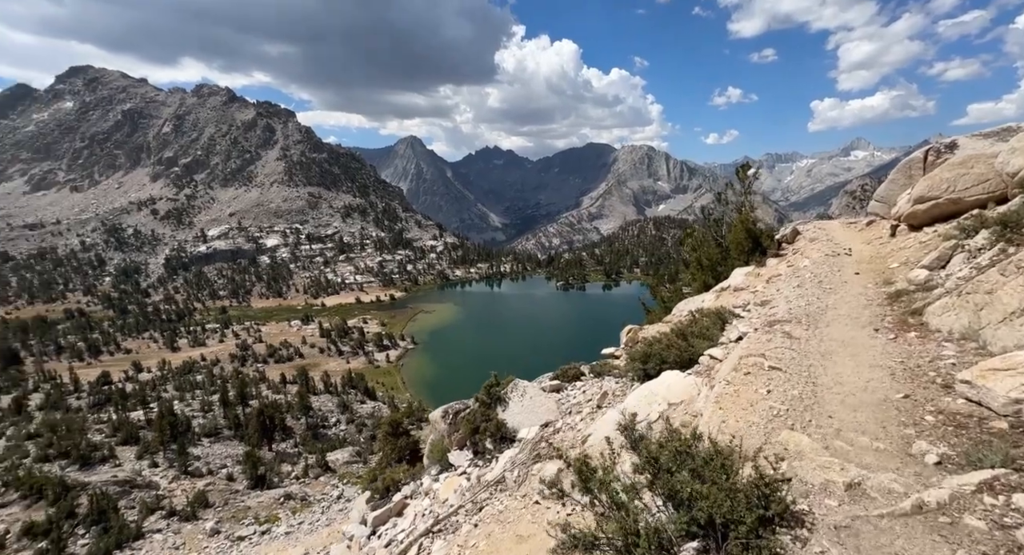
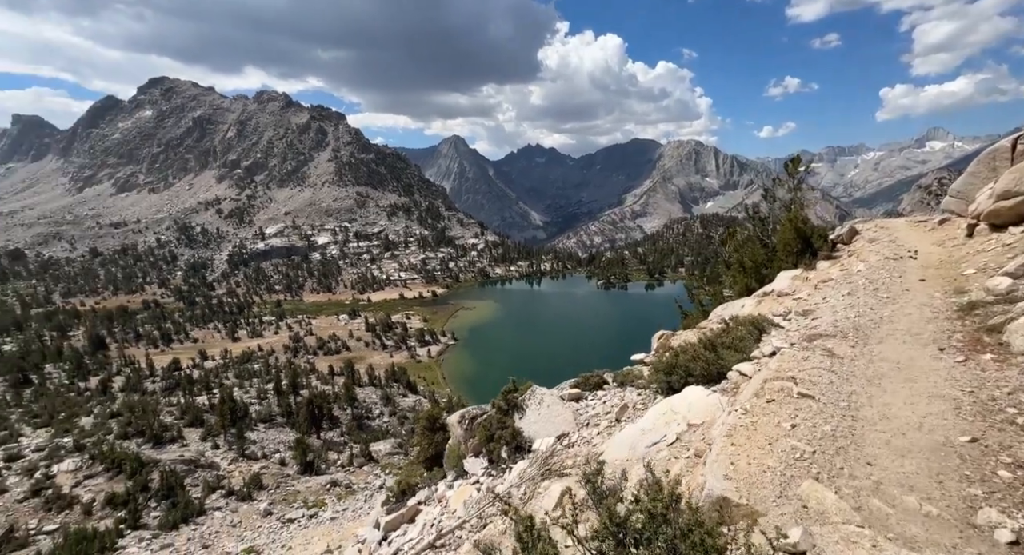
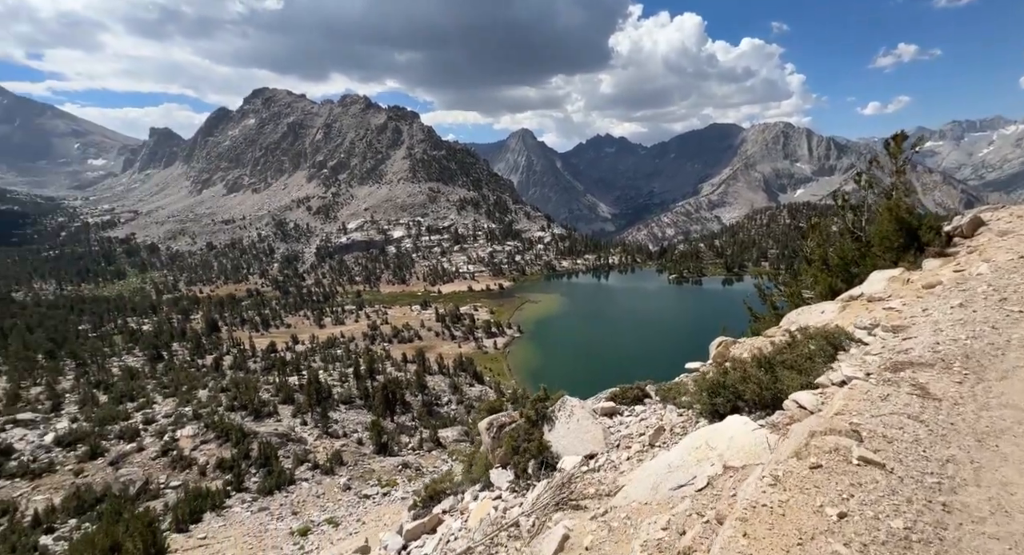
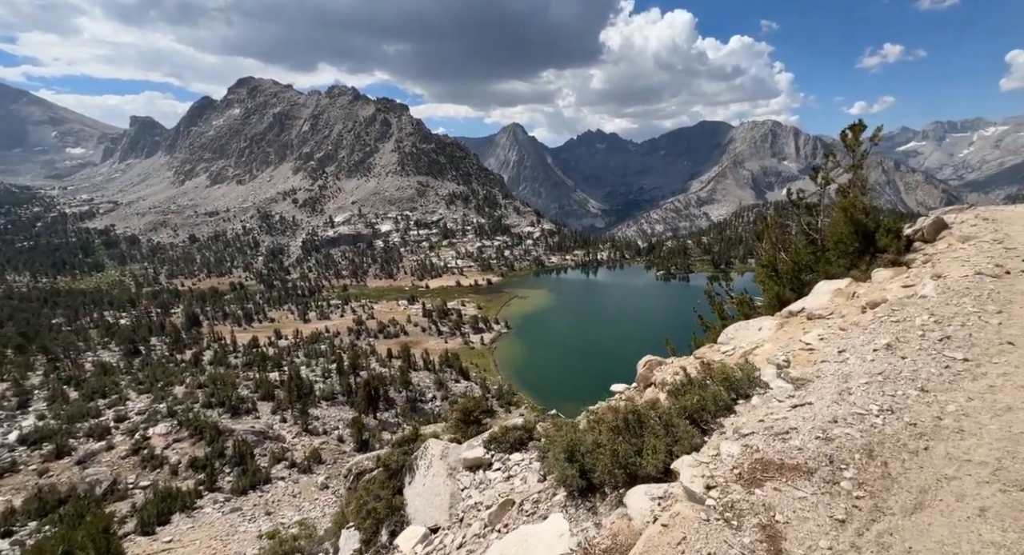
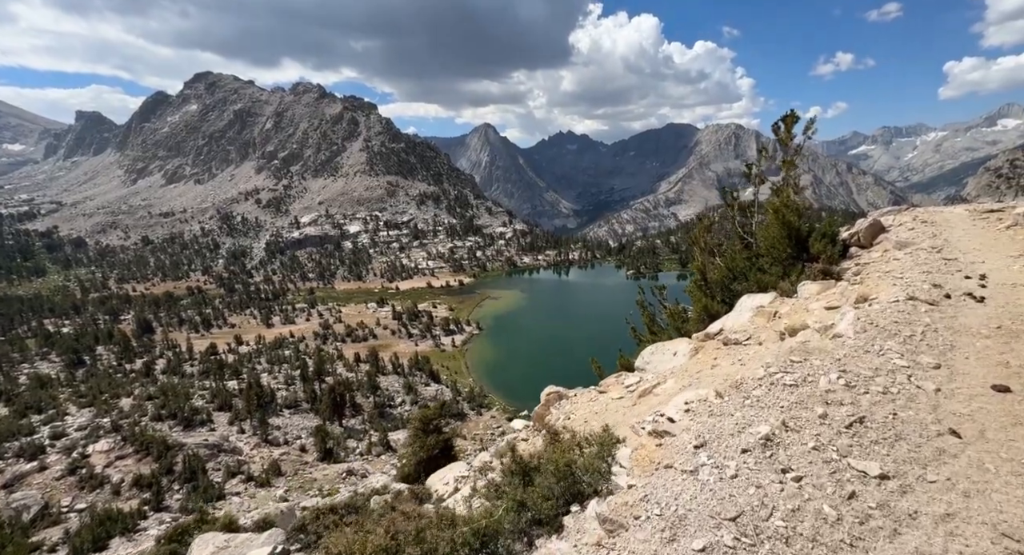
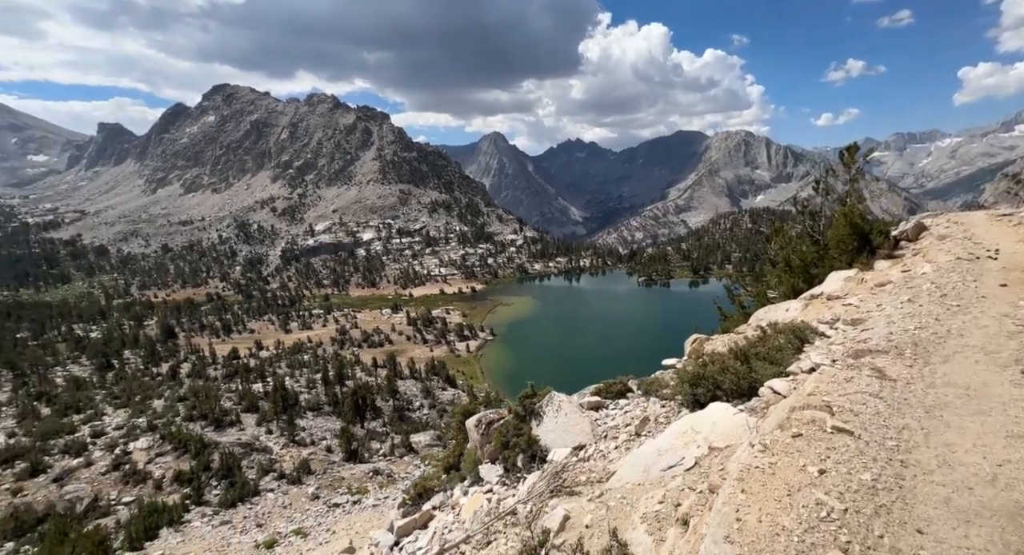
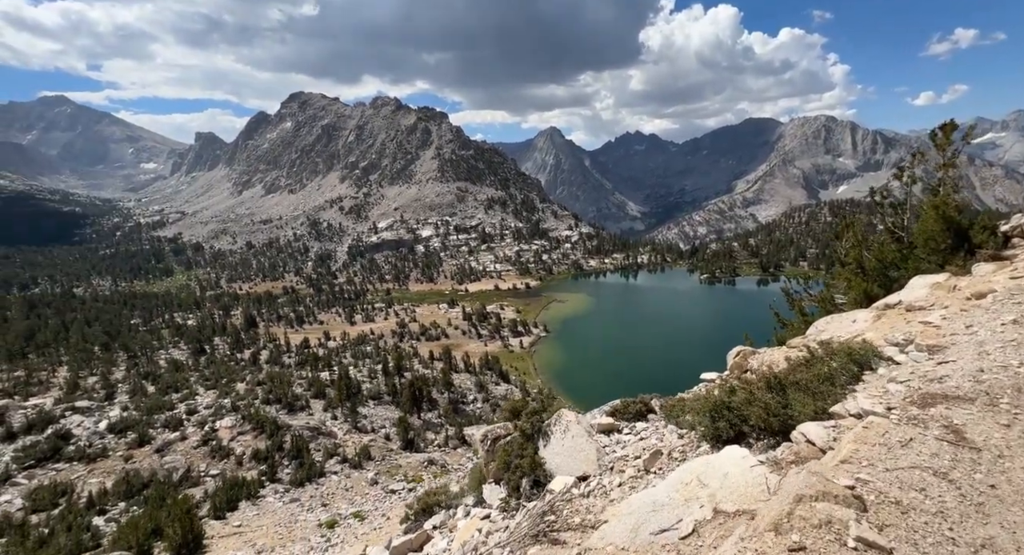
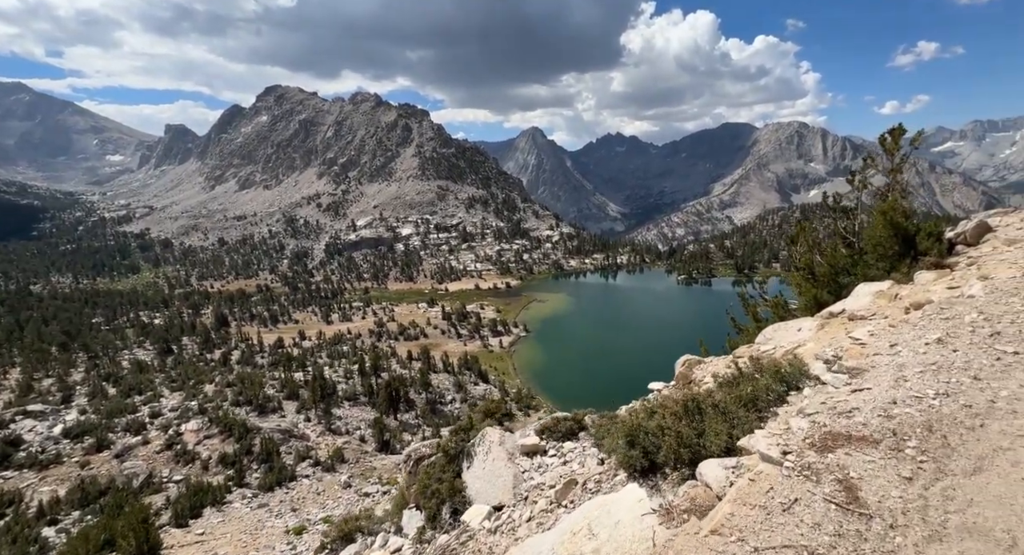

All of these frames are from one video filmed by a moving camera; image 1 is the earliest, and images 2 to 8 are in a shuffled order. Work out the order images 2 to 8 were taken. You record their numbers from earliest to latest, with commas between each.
2, 6, 3, 7, 8, 4, 5
